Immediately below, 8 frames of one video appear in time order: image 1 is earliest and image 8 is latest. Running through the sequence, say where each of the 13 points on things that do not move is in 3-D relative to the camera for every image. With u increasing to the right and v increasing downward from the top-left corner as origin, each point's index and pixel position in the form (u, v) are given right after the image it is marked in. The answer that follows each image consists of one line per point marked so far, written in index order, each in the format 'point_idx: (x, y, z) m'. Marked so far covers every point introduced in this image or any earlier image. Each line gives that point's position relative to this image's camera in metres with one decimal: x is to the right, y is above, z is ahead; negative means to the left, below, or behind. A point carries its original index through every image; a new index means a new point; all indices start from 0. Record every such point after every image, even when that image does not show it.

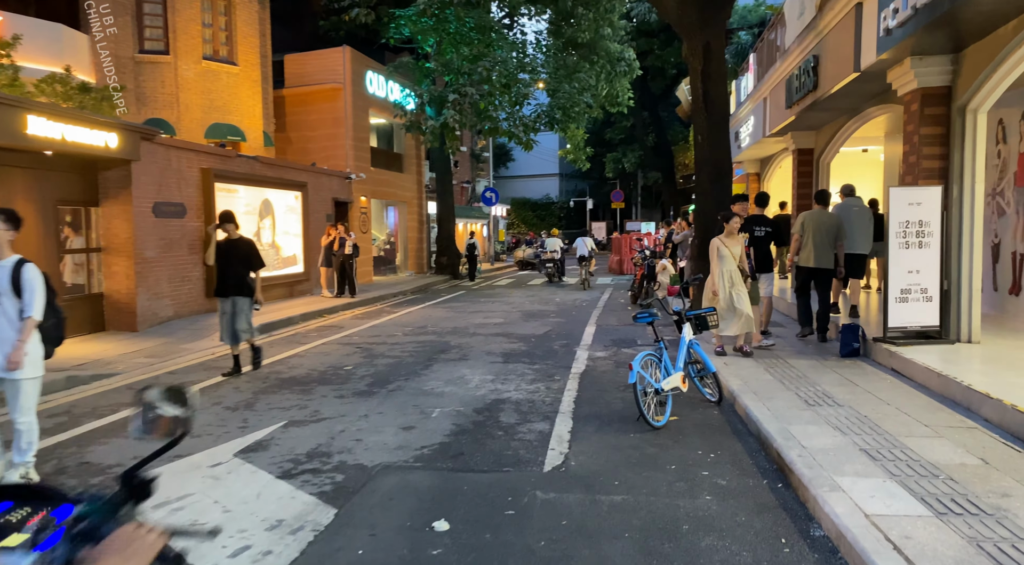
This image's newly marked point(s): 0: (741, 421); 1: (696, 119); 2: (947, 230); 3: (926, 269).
0: (+1.9, -1.2, +6.1) m
1: (+2.8, +2.5, +11.2) m
2: (+4.6, +0.5, +7.7) m
3: (+4.3, +0.1, +7.6) m
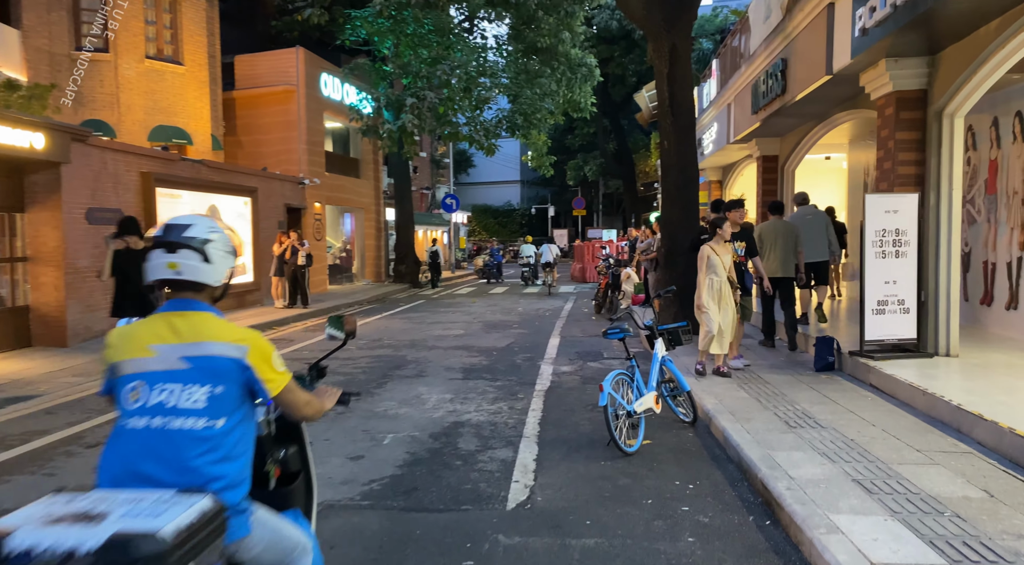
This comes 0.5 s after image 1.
0: (+1.6, -1.3, +5.7) m
1: (+2.2, +2.4, +10.9) m
2: (+4.2, +0.4, +7.4) m
3: (+3.9, 0.0, +7.3) m
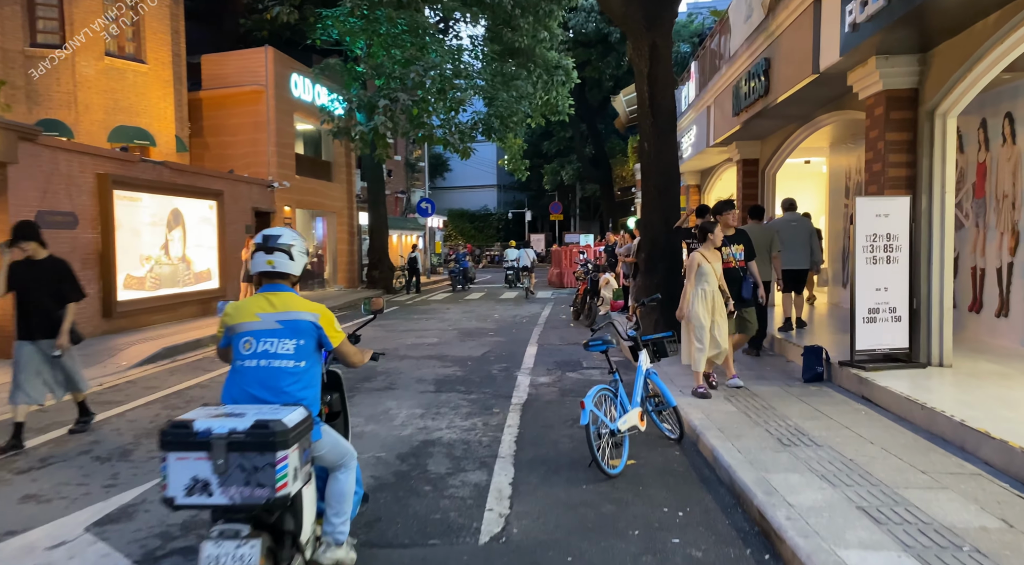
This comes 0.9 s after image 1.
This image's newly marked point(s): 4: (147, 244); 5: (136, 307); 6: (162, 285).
0: (+1.4, -1.3, +5.3) m
1: (+1.9, +2.3, +10.5) m
2: (+3.9, +0.4, +7.1) m
3: (+3.7, 0.0, +7.0) m
4: (-6.7, +0.7, +13.5) m
5: (-6.7, -0.4, +13.0) m
6: (-6.7, 0.0, +13.9) m
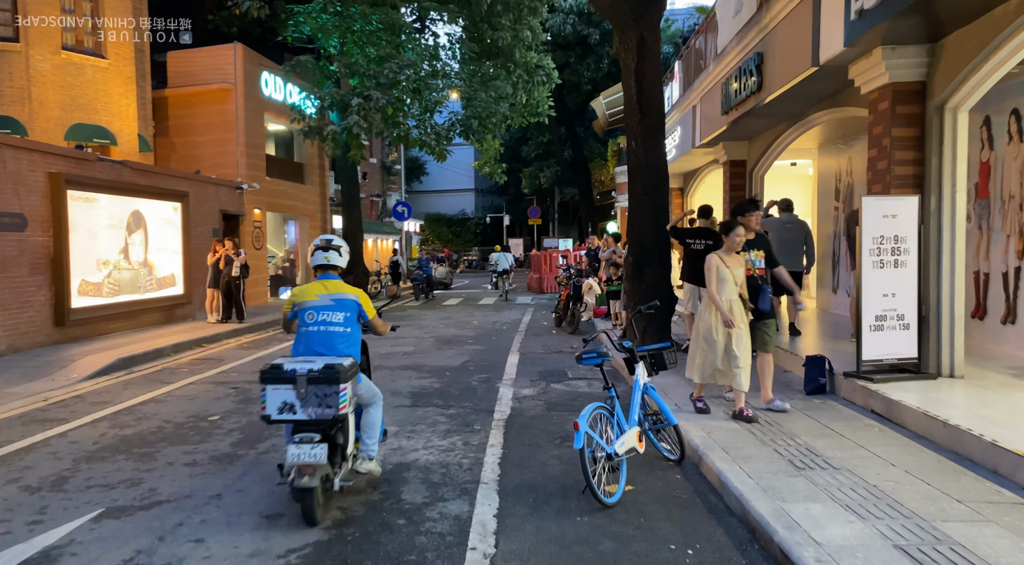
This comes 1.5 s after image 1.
0: (+1.3, -1.4, +4.8) m
1: (+1.6, +2.2, +10.1) m
2: (+3.8, +0.3, +6.7) m
3: (+3.5, -0.1, +6.6) m
4: (-7.1, +0.6, +12.7) m
5: (-7.0, -0.5, +12.2) m
6: (-7.0, -0.2, +13.2) m
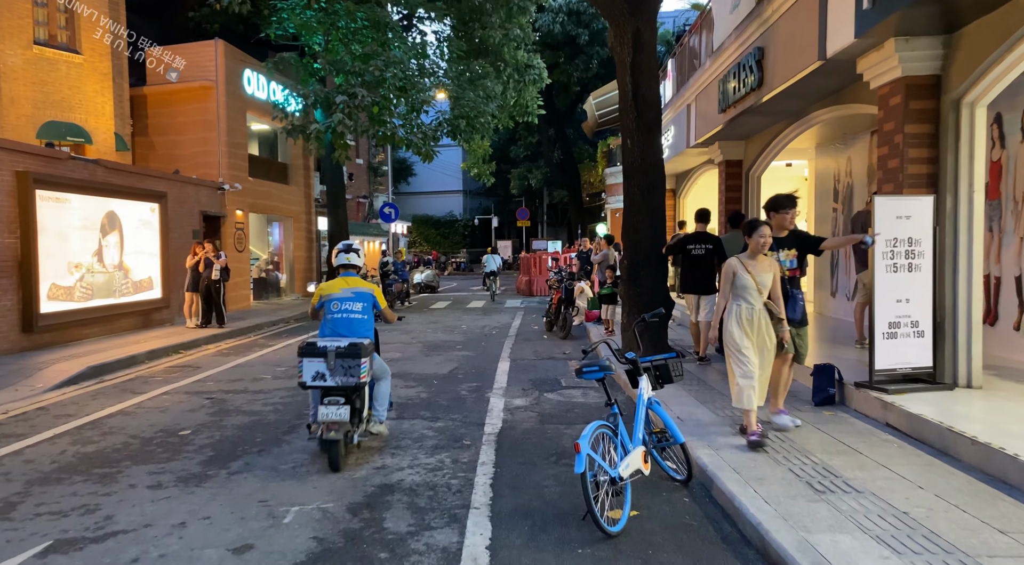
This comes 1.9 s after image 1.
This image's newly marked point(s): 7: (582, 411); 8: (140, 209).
0: (+1.3, -1.4, +4.4) m
1: (+1.5, +2.2, +9.7) m
2: (+3.7, +0.3, +6.3) m
3: (+3.4, -0.1, +6.2) m
4: (-7.2, +0.5, +12.2) m
5: (-7.2, -0.6, +11.7) m
6: (-7.2, -0.2, +12.6) m
7: (+0.7, -1.3, +7.3) m
8: (-7.1, +1.4, +13.9) m
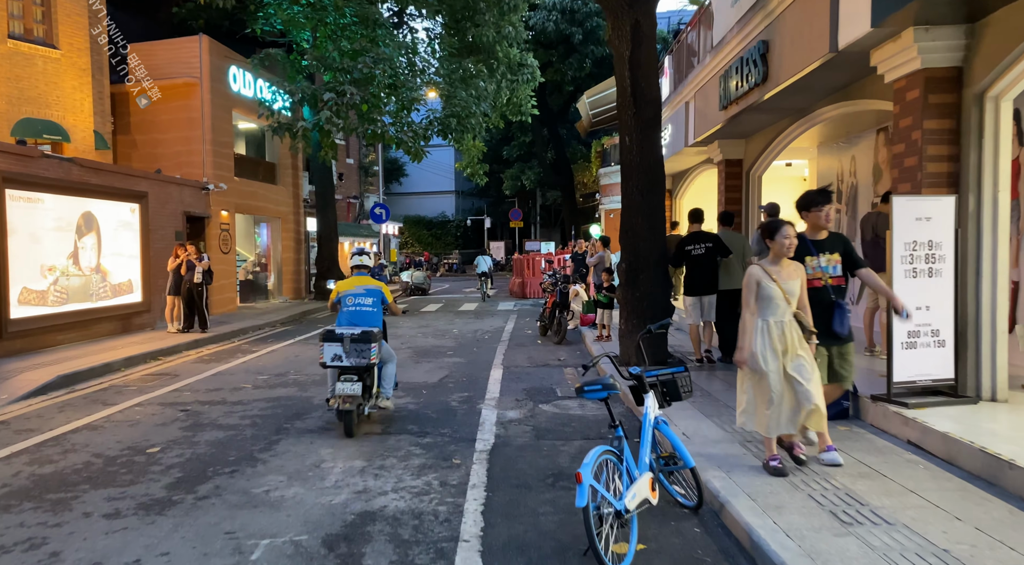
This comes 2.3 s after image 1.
0: (+1.2, -1.4, +3.9) m
1: (+1.4, +2.1, +9.3) m
2: (+3.6, +0.2, +5.9) m
3: (+3.4, -0.2, +5.8) m
4: (-7.3, +0.5, +11.7) m
5: (-7.3, -0.7, +11.2) m
6: (-7.3, -0.3, +12.1) m
7: (+0.6, -1.3, +6.9) m
8: (-7.2, +1.3, +13.4) m
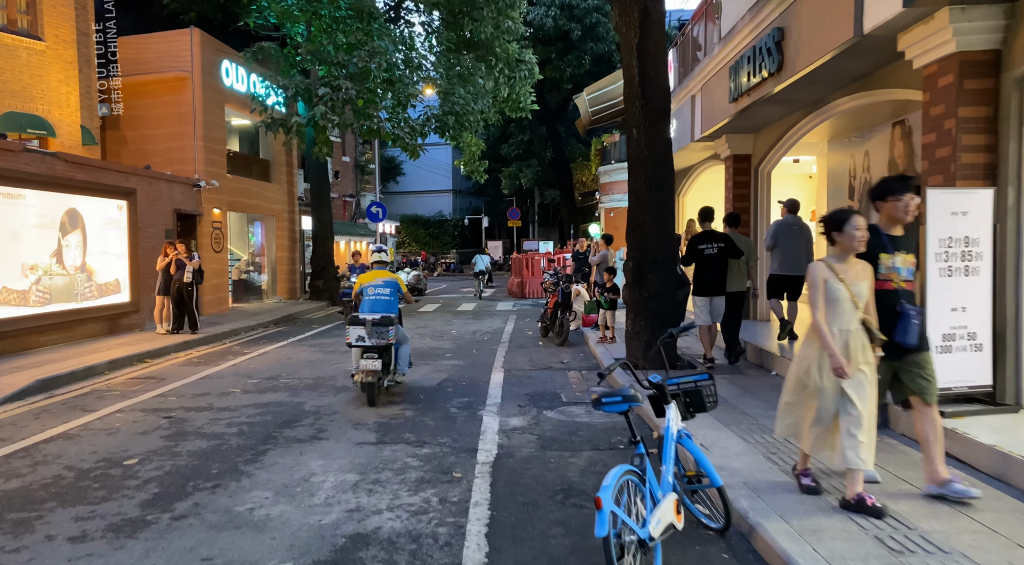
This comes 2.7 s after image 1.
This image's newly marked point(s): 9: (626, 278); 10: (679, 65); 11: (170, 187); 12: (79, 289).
0: (+1.3, -1.4, +3.5) m
1: (+1.4, +2.1, +8.8) m
2: (+3.7, +0.2, +5.5) m
3: (+3.4, -0.2, +5.4) m
4: (-7.3, +0.5, +11.2) m
5: (-7.3, -0.6, +10.7) m
6: (-7.3, -0.3, +11.7) m
7: (+0.7, -1.3, +6.4) m
8: (-7.2, +1.4, +13.0) m
9: (+1.4, +0.1, +9.0) m
10: (+3.3, +4.3, +14.5) m
11: (-7.2, +2.0, +15.3) m
12: (-7.2, -0.1, +12.2) m
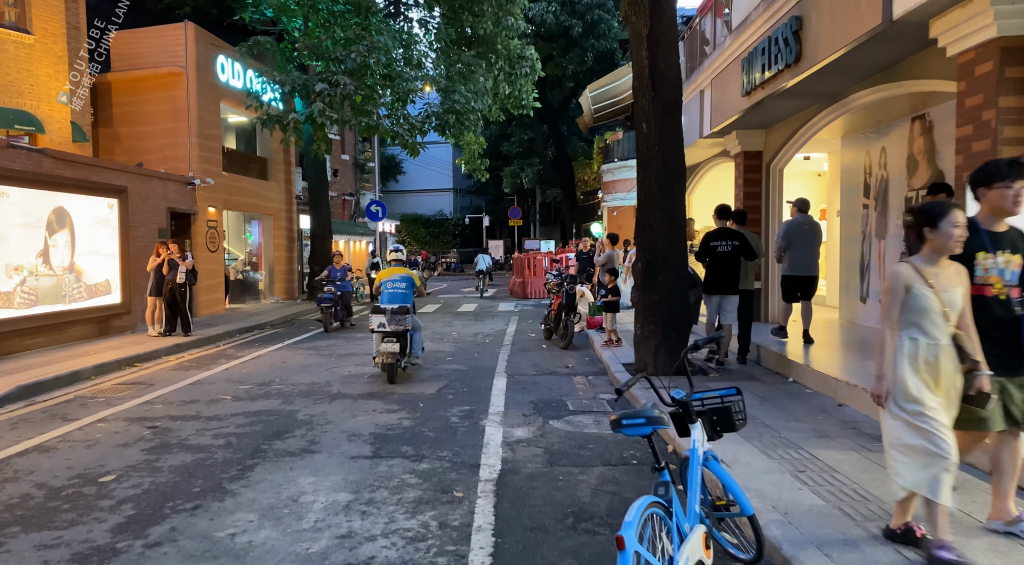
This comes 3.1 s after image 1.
0: (+1.3, -1.5, +3.1) m
1: (+1.4, +2.1, +8.4) m
2: (+3.7, +0.2, +5.1) m
3: (+3.5, -0.2, +5.0) m
4: (-7.3, +0.5, +10.8) m
5: (-7.2, -0.7, +10.3) m
6: (-7.3, -0.3, +11.3) m
7: (+0.7, -1.3, +6.0) m
8: (-7.2, +1.3, +12.6) m
9: (+1.4, 0.0, +8.6) m
10: (+3.4, +4.3, +14.1) m
11: (-7.1, +2.0, +14.9) m
12: (-7.2, -0.1, +11.8) m
